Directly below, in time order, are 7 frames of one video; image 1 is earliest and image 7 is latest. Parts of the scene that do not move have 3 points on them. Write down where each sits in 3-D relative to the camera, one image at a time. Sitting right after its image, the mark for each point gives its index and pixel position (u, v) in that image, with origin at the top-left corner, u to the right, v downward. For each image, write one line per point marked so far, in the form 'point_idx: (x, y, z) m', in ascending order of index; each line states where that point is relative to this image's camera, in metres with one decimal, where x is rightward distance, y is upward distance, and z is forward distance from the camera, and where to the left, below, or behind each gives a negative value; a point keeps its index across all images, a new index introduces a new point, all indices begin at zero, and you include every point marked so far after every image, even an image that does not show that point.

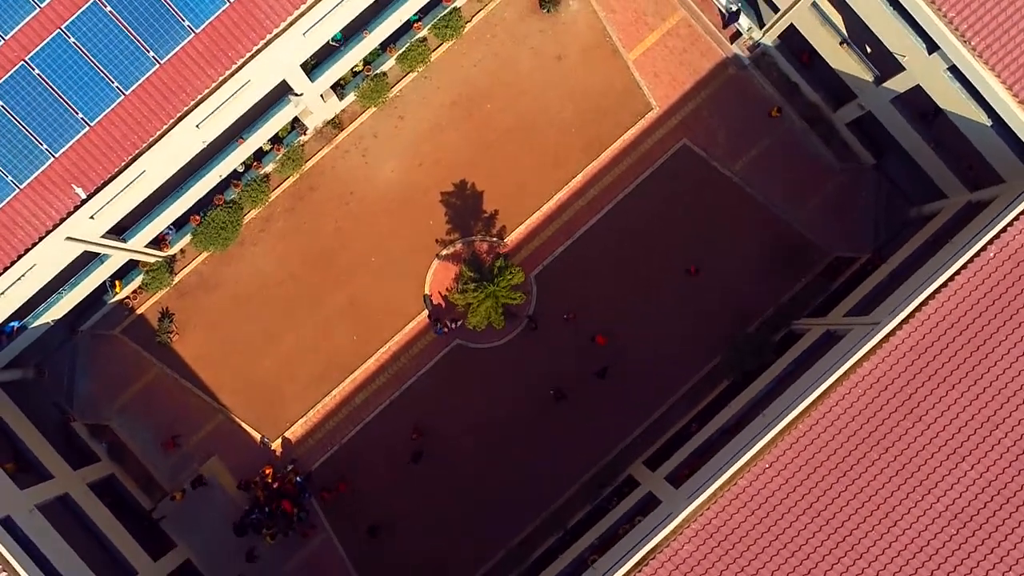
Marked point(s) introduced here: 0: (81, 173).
0: (-11.6, +3.1, +17.1) m
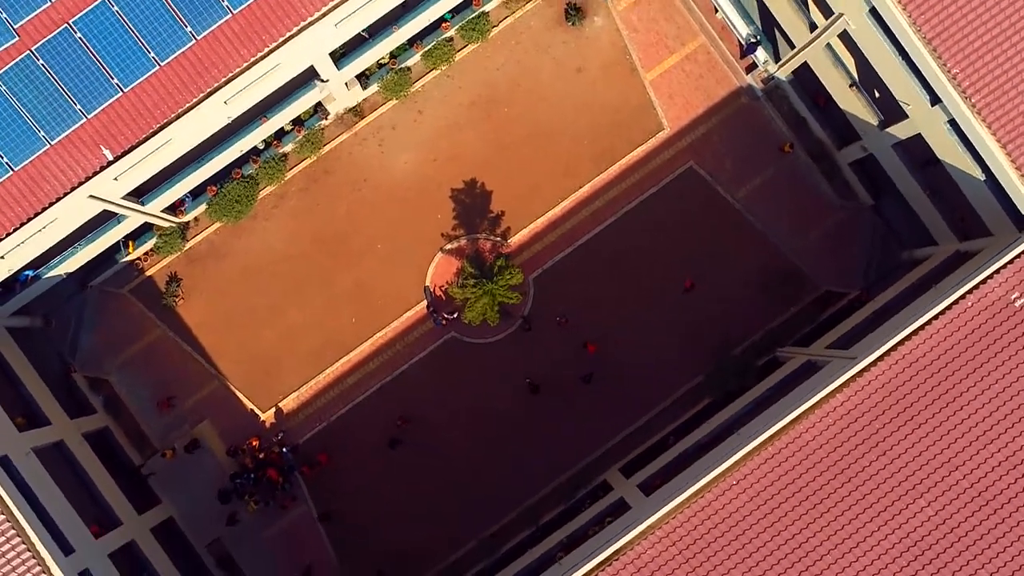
0: (-11.3, +4.3, +17.9) m
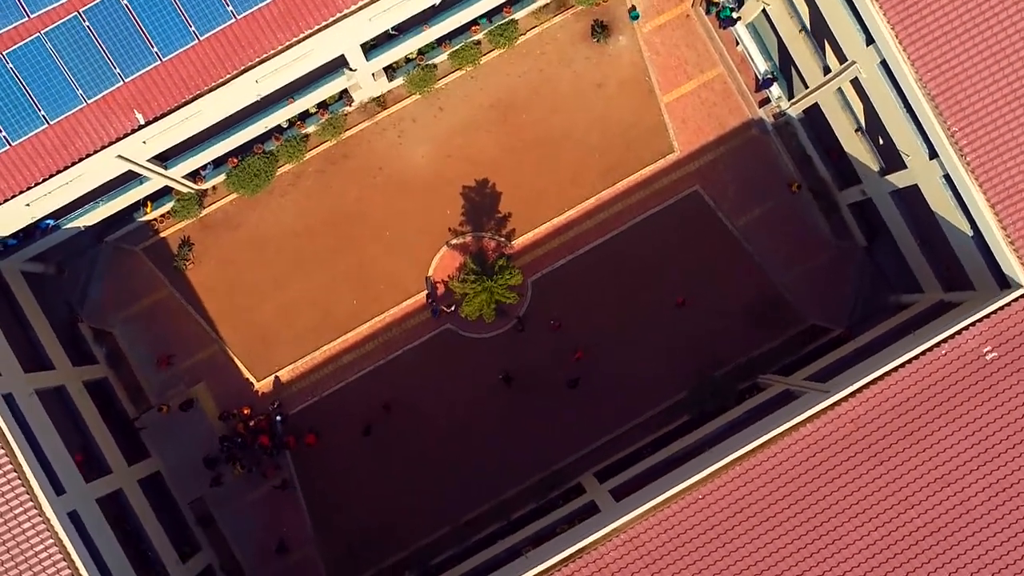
0: (-10.9, +5.5, +18.7) m
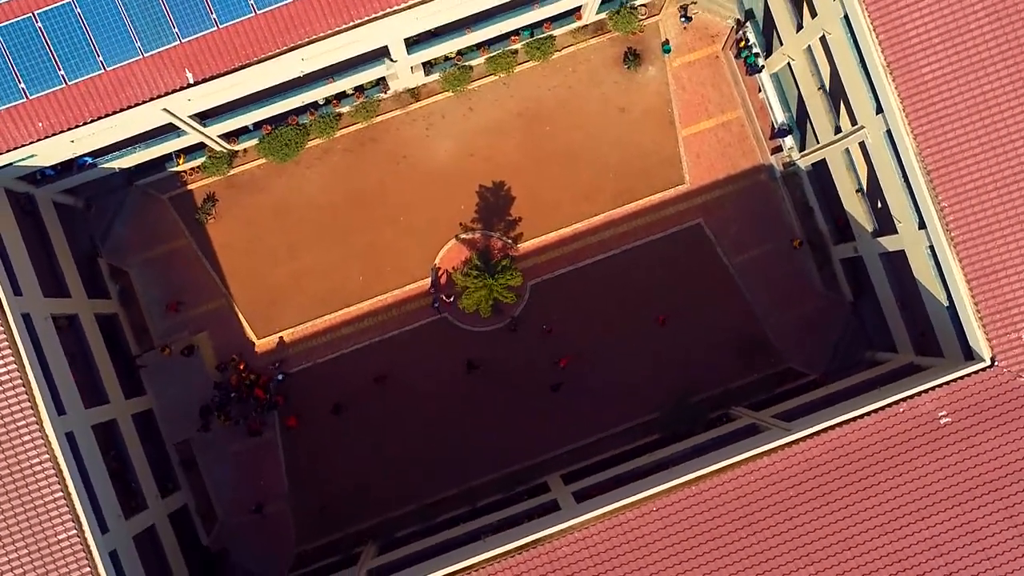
0: (-9.9, +7.1, +20.0) m
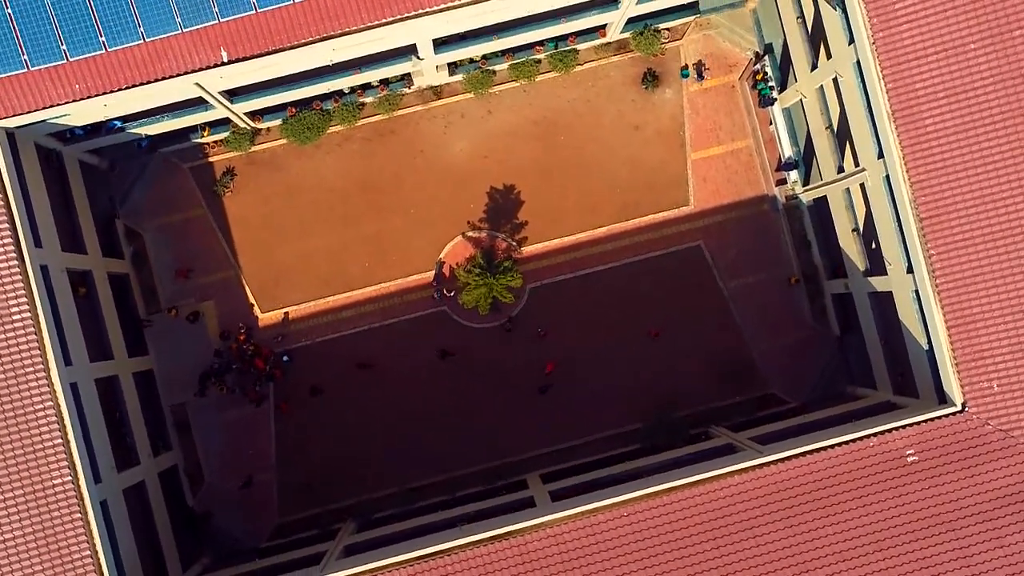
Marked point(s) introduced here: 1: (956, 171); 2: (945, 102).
0: (-9.2, +8.0, +20.8) m
1: (+13.8, +3.6, +19.7) m
2: (+13.4, +5.8, +19.6) m
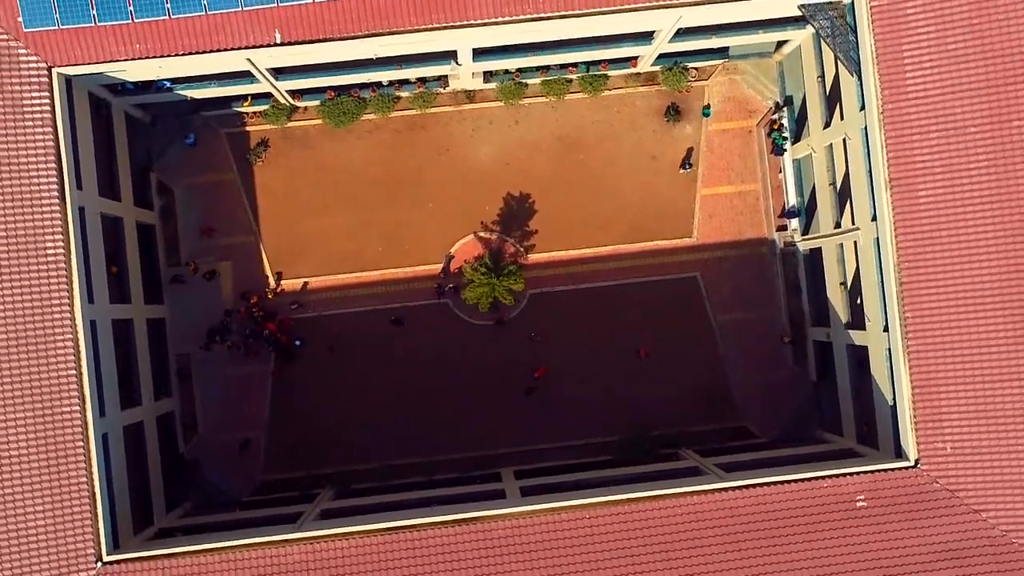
0: (-7.9, +9.2, +22.2) m
1: (+14.2, +1.5, +21.0) m
2: (+14.1, +3.6, +21.0) m
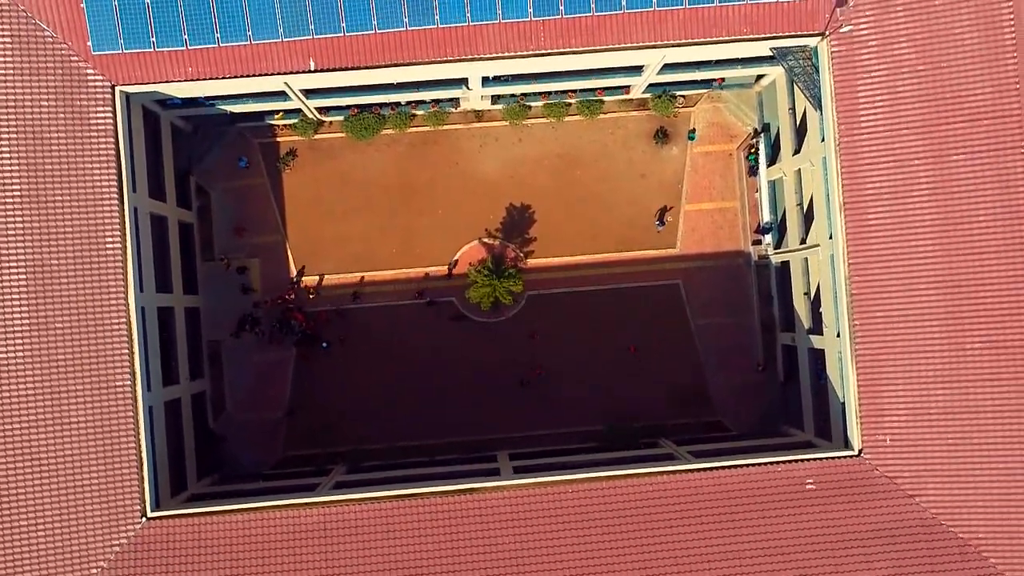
0: (-7.7, +9.3, +25.5) m
1: (+14.1, +1.0, +24.0) m
2: (+14.1, +3.2, +24.0) m
